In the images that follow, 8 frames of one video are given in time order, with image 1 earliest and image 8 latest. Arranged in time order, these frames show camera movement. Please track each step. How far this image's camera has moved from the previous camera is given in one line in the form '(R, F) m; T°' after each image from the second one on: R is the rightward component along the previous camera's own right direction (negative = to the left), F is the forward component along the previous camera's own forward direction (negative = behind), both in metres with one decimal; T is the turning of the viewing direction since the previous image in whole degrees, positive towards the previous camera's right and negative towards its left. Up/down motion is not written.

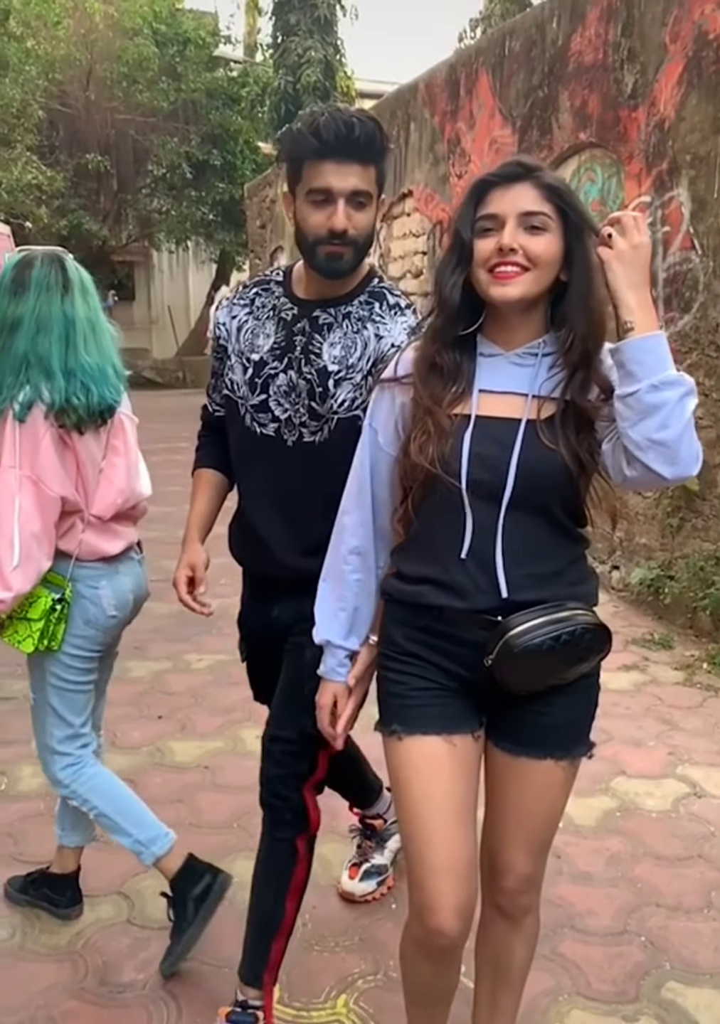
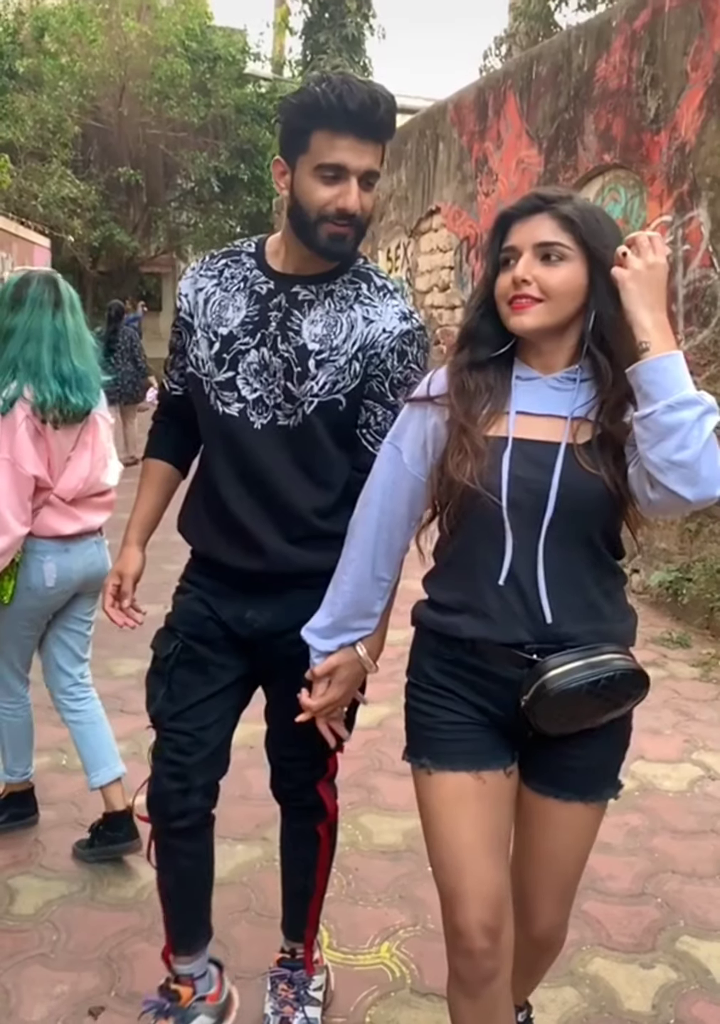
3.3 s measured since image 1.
(-0.1, -0.3) m; -1°
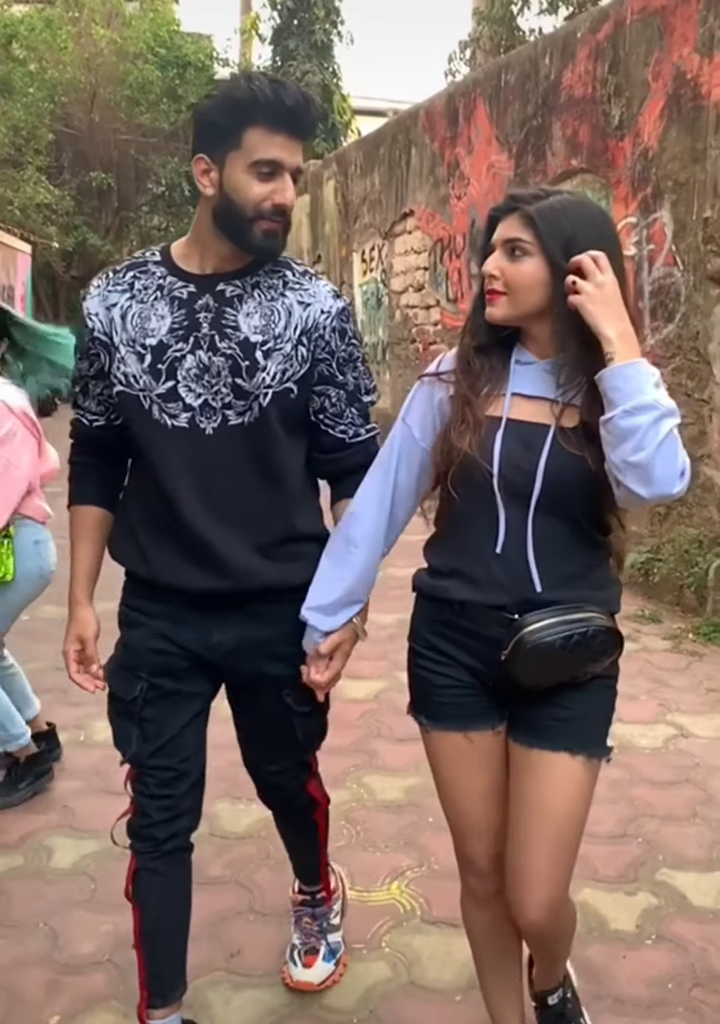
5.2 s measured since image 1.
(-0.1, -0.3) m; +2°
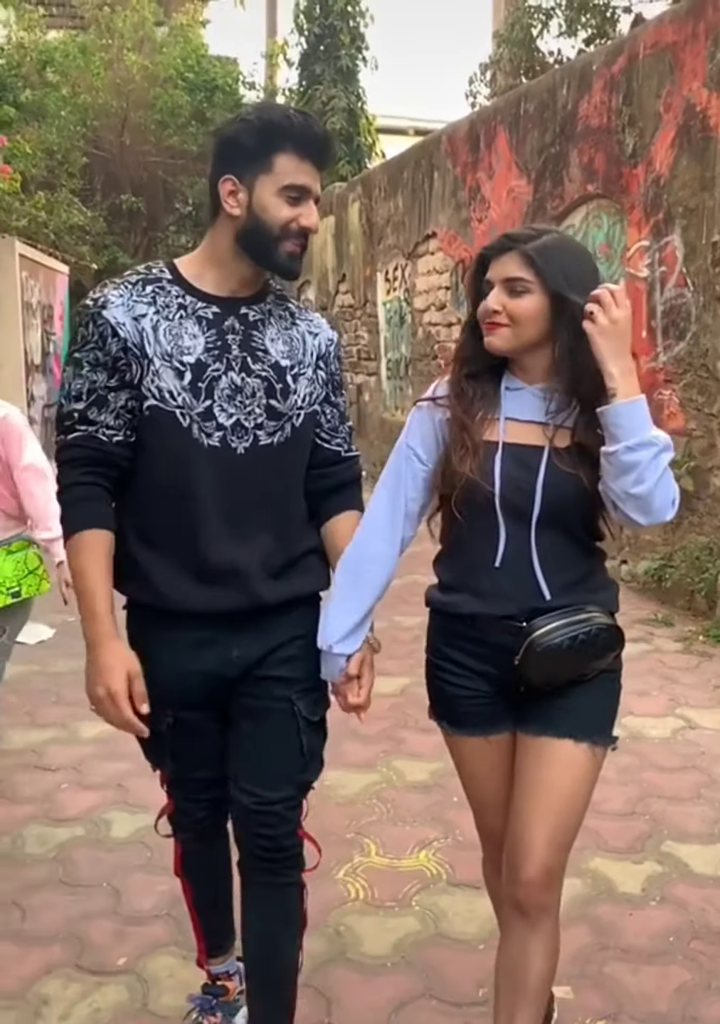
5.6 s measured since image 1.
(0.0, -0.3) m; -1°
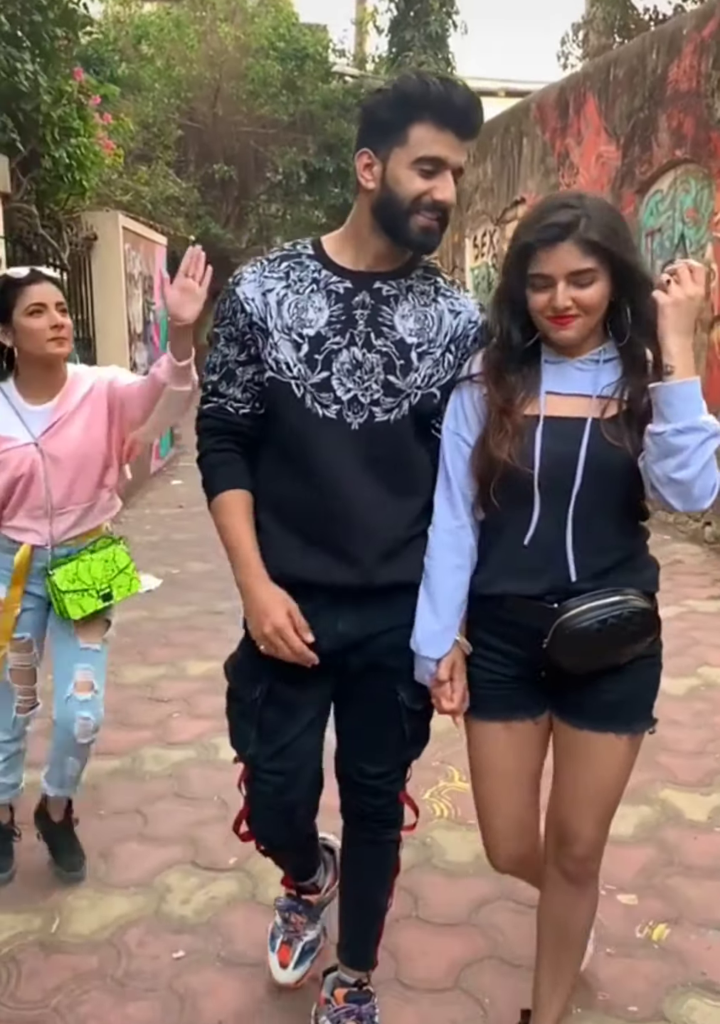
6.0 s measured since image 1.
(0.0, -0.3) m; -5°
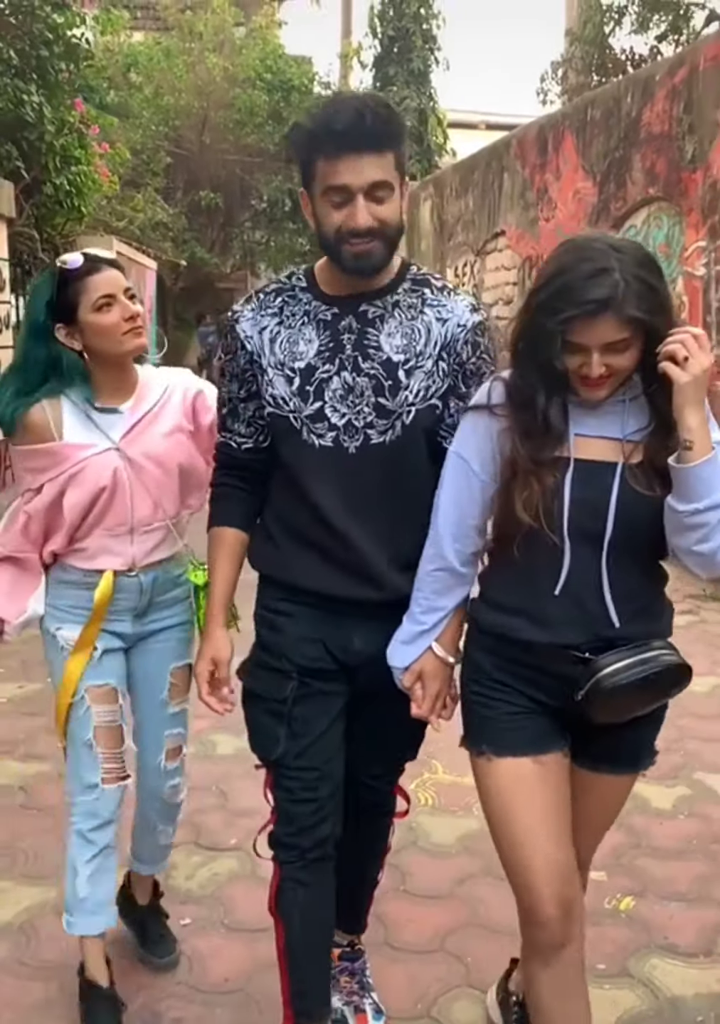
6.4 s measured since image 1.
(-0.1, -0.3) m; +1°
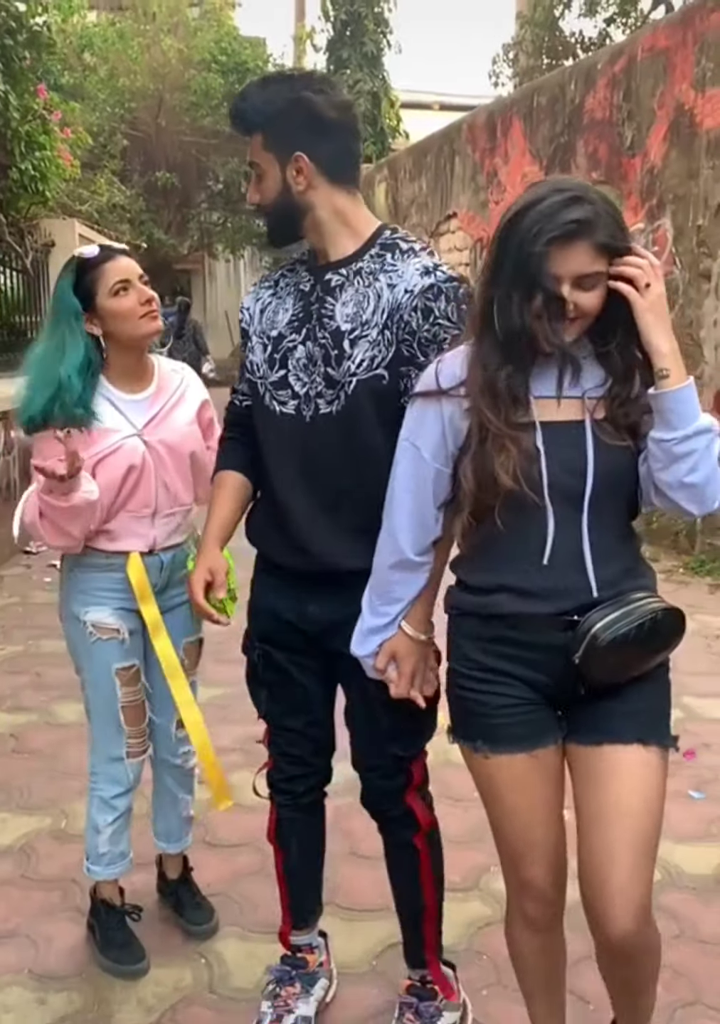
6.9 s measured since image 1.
(0.0, -0.3) m; +2°
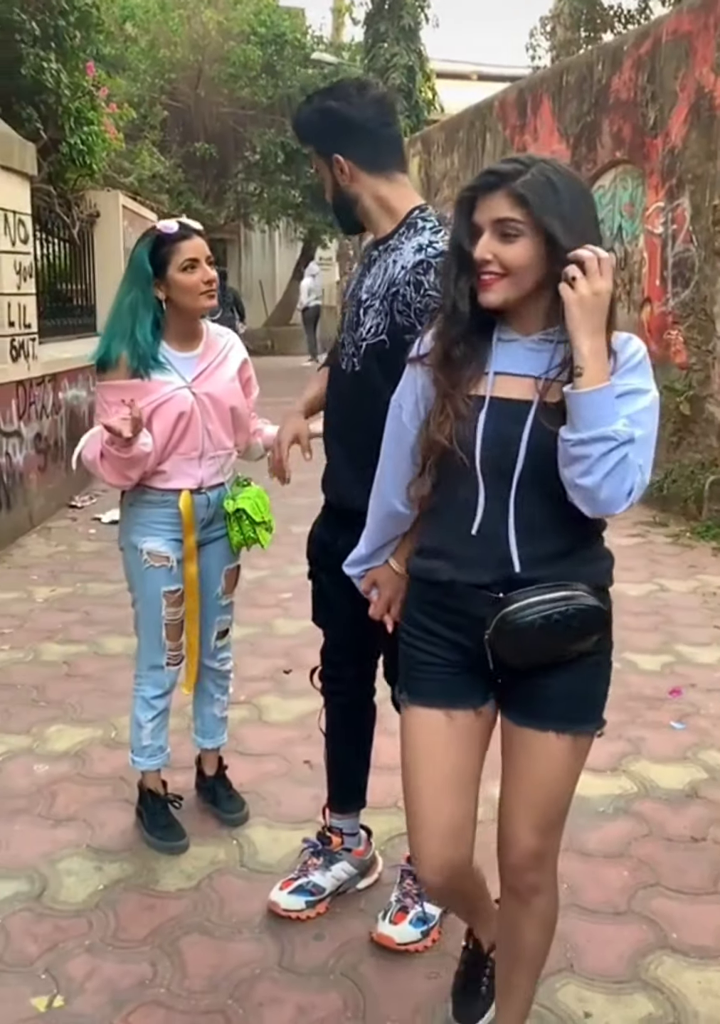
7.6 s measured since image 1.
(0.0, -0.4) m; -2°
